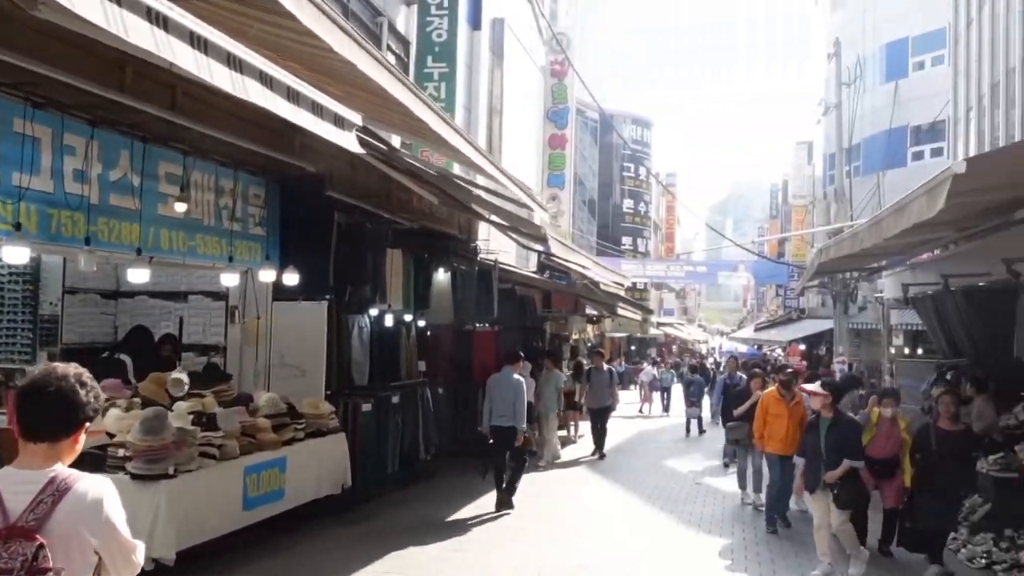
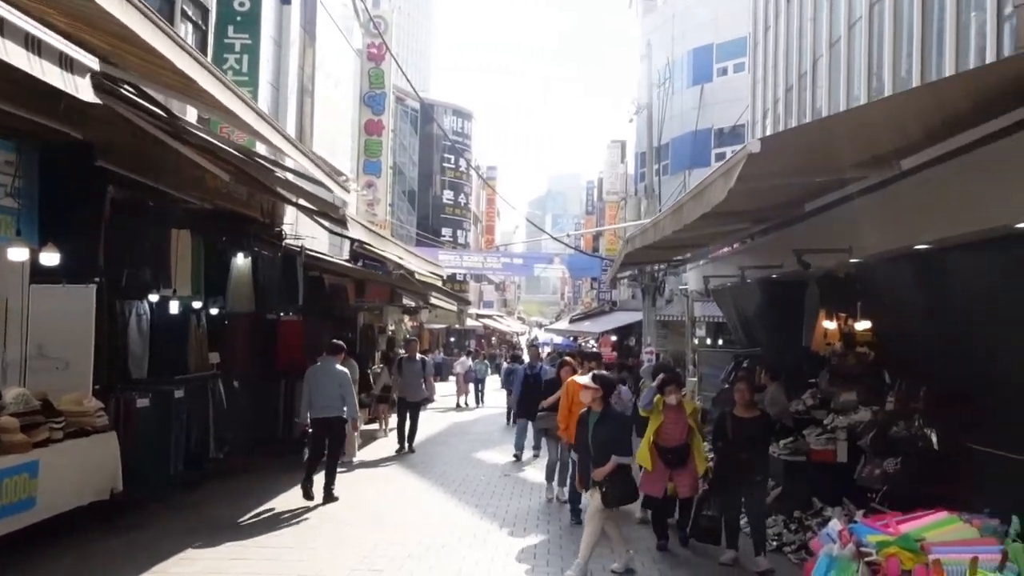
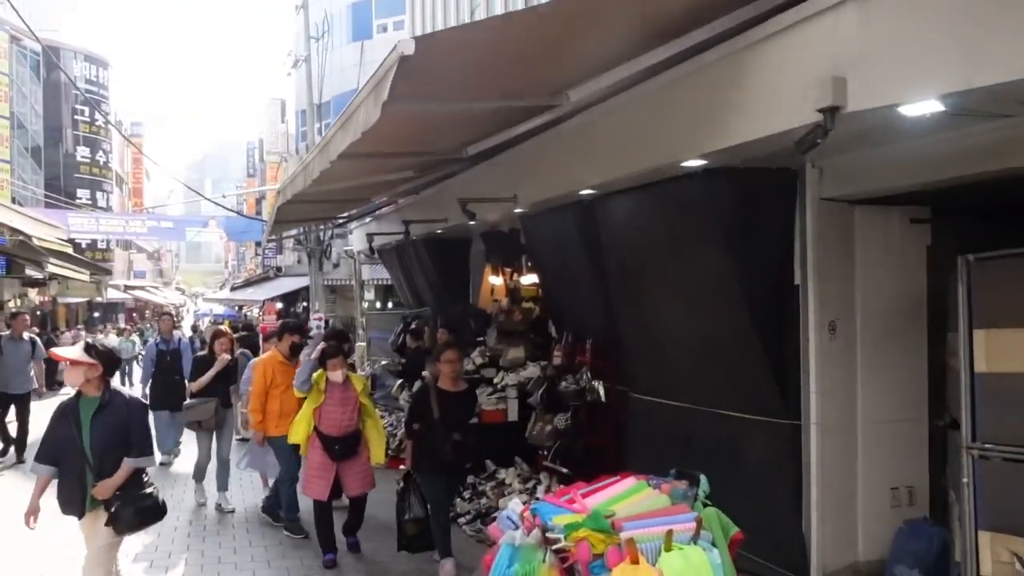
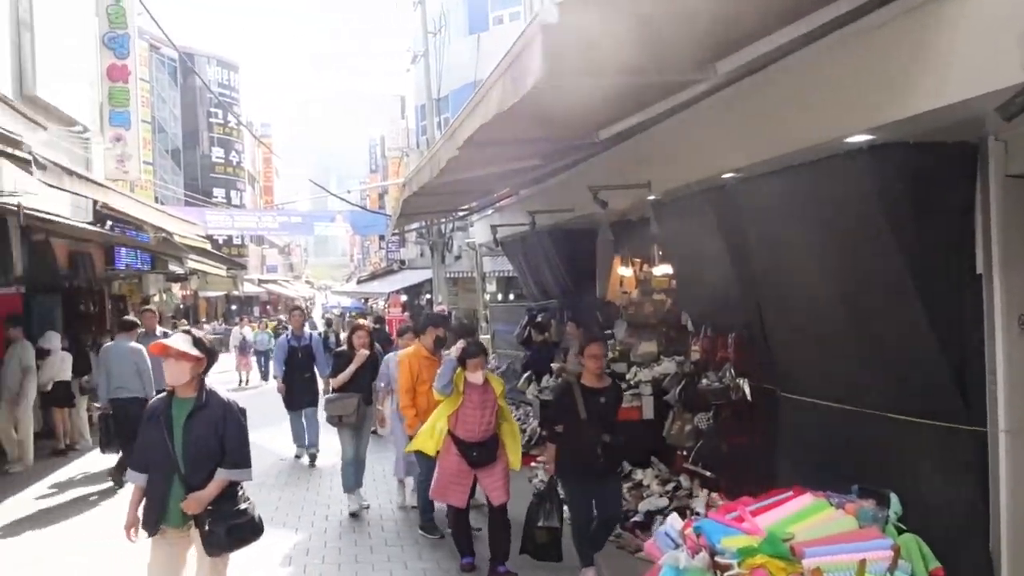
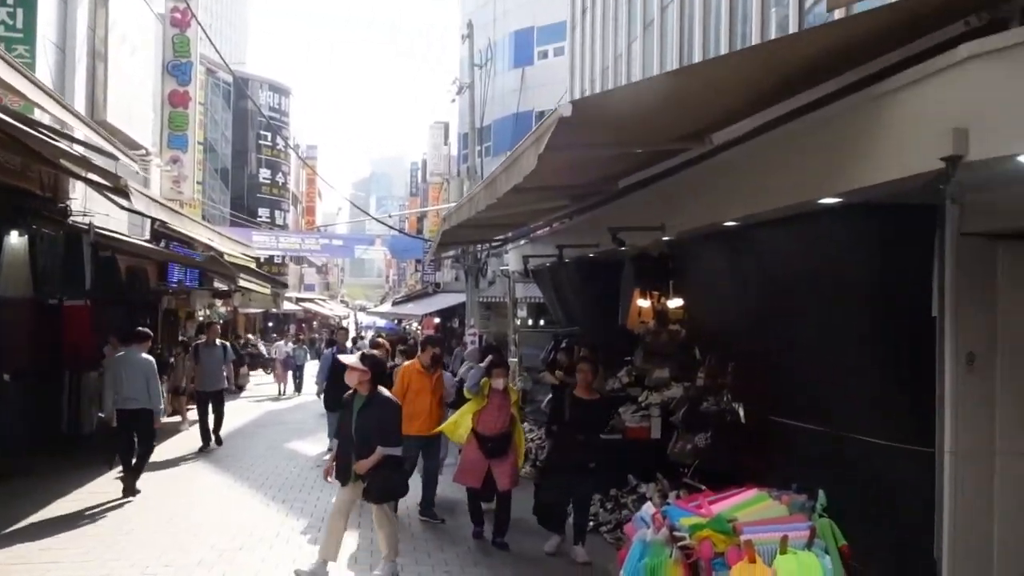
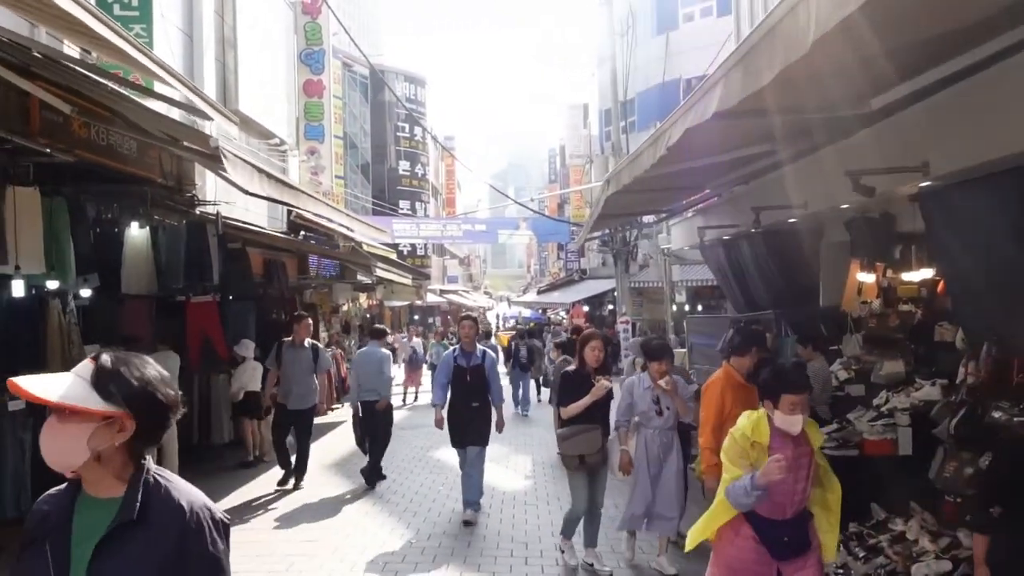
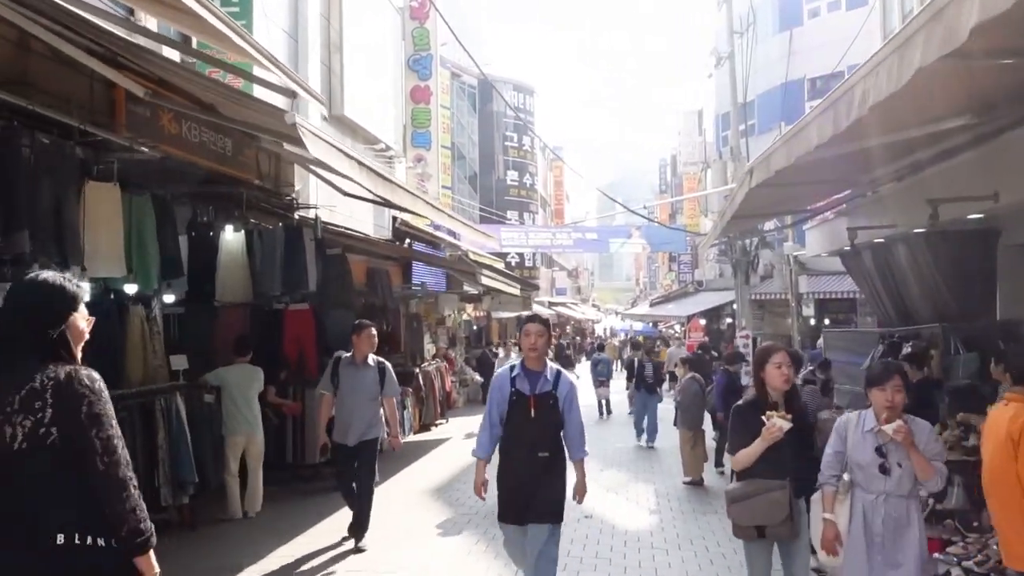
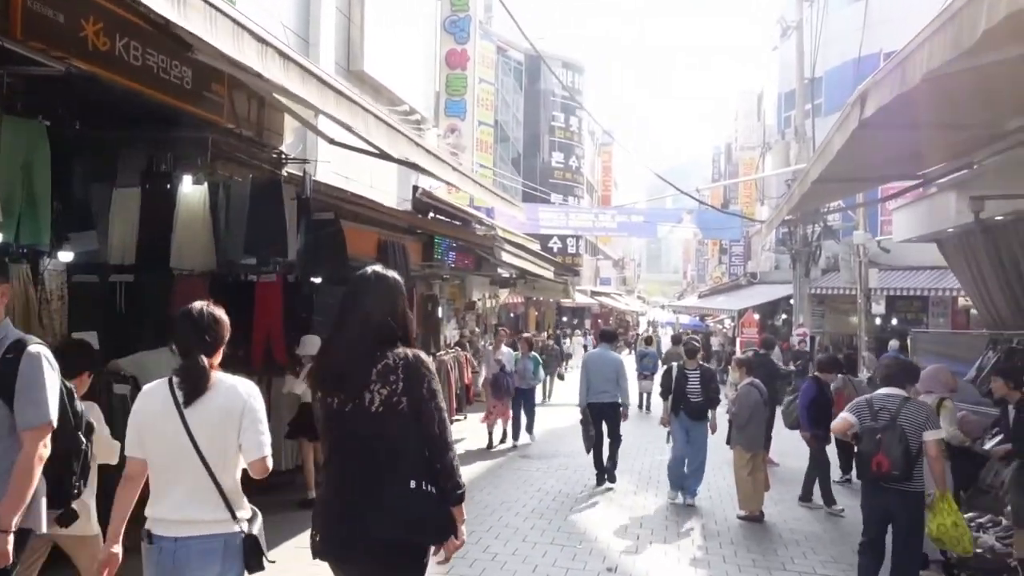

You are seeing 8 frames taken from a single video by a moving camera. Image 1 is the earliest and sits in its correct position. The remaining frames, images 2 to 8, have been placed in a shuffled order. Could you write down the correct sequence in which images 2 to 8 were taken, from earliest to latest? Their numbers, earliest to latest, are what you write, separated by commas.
2, 5, 3, 4, 6, 7, 8
